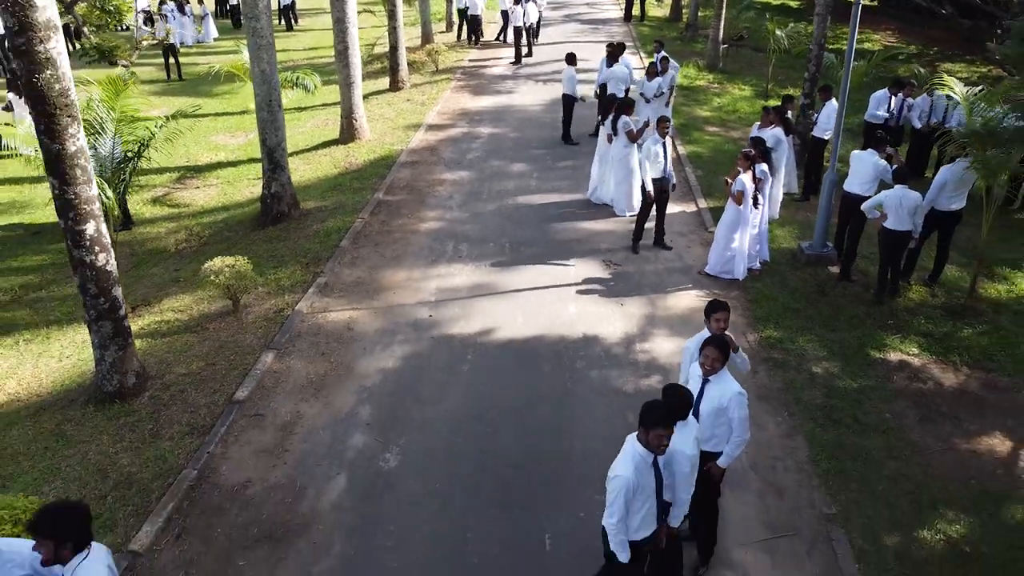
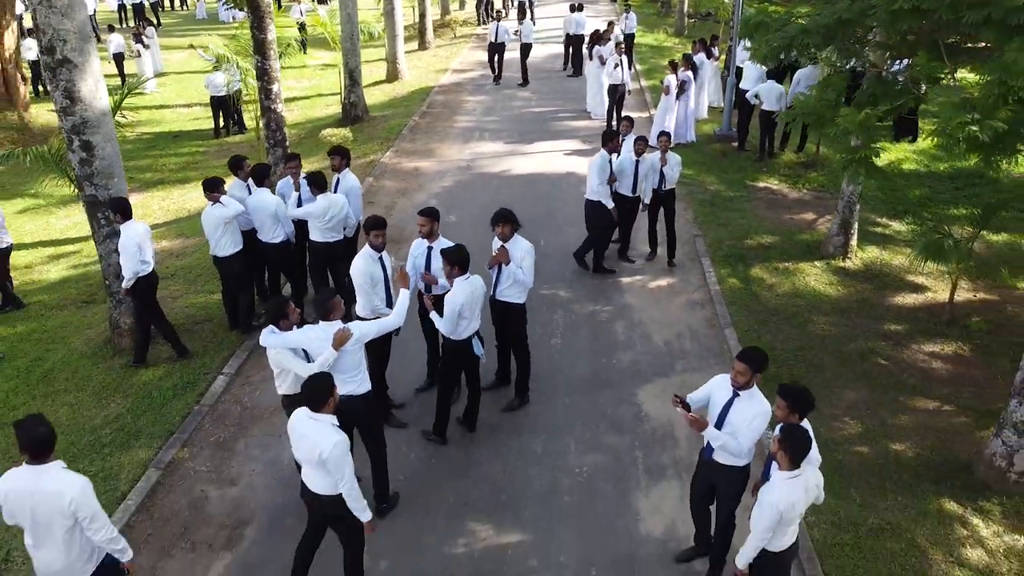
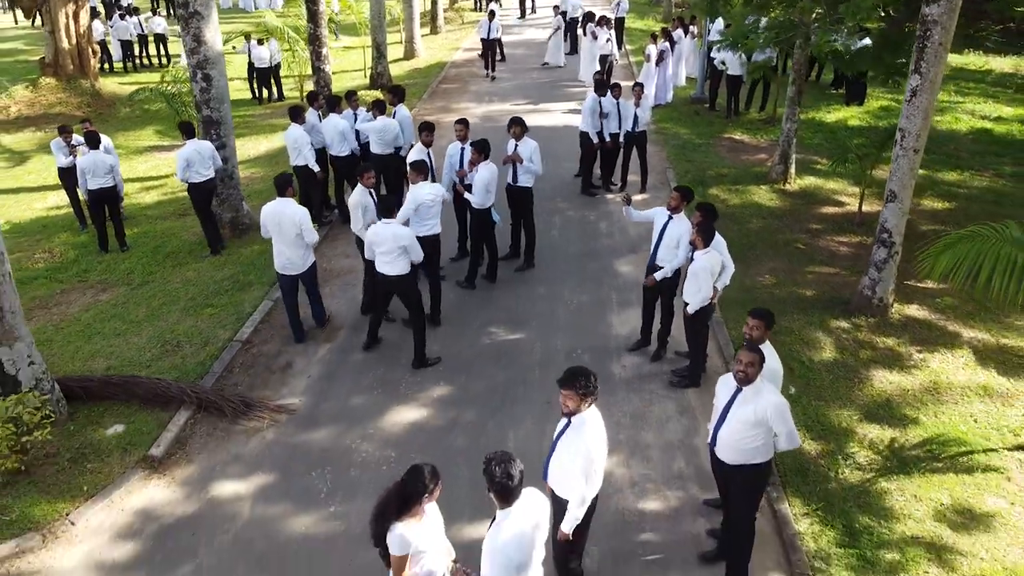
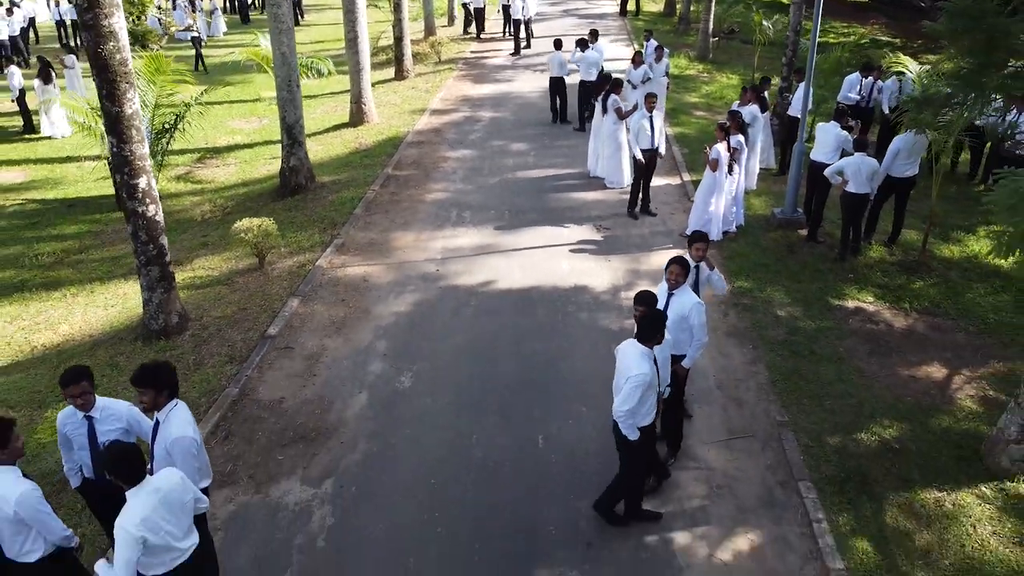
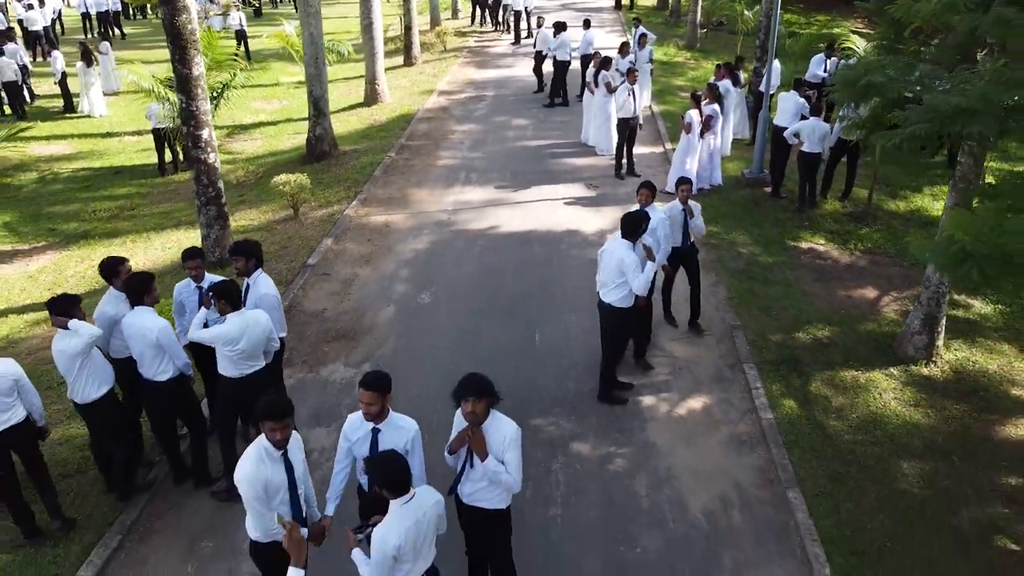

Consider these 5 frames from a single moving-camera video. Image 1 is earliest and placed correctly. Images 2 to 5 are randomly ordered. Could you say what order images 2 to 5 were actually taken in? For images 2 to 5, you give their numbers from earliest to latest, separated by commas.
4, 5, 2, 3
